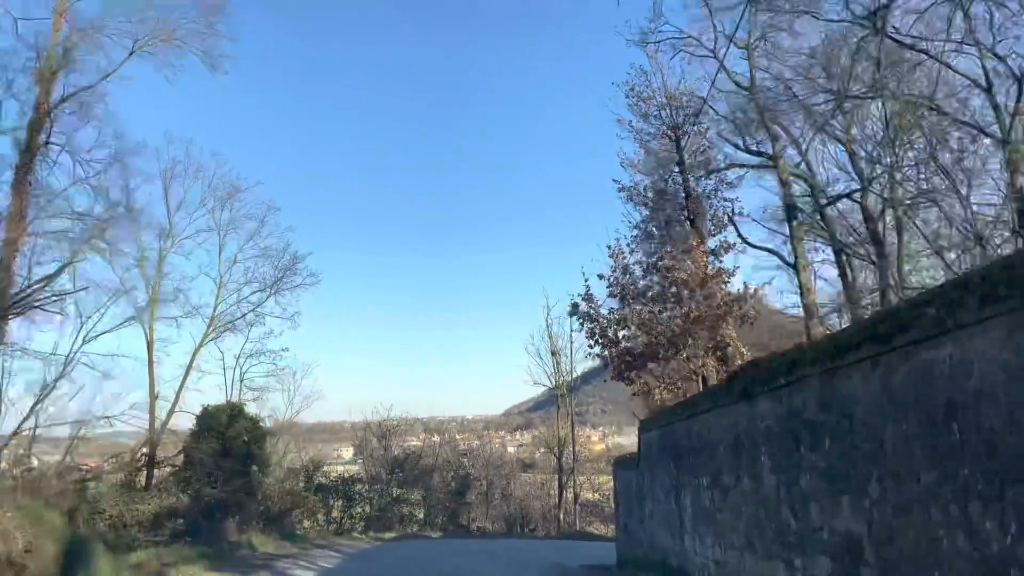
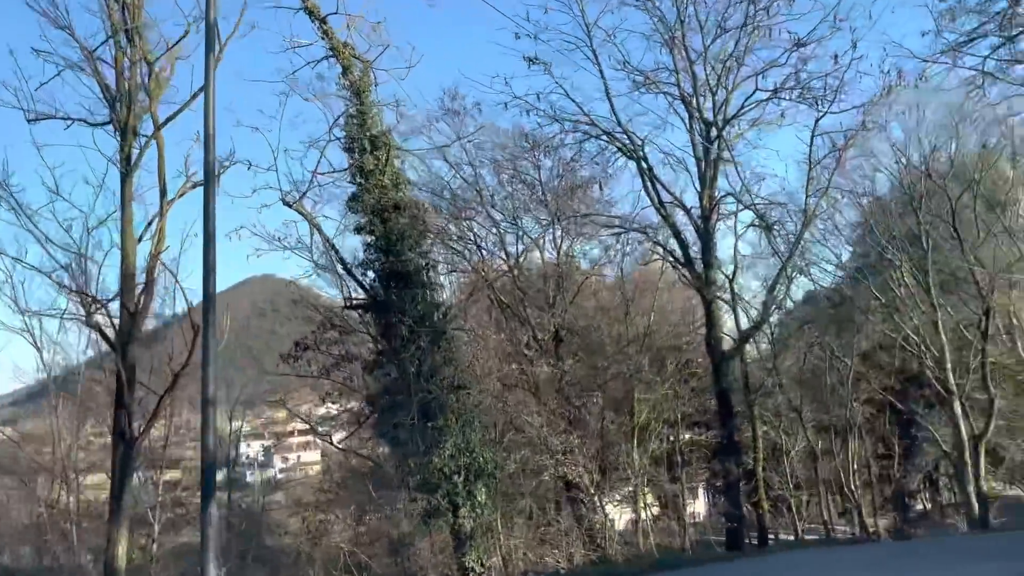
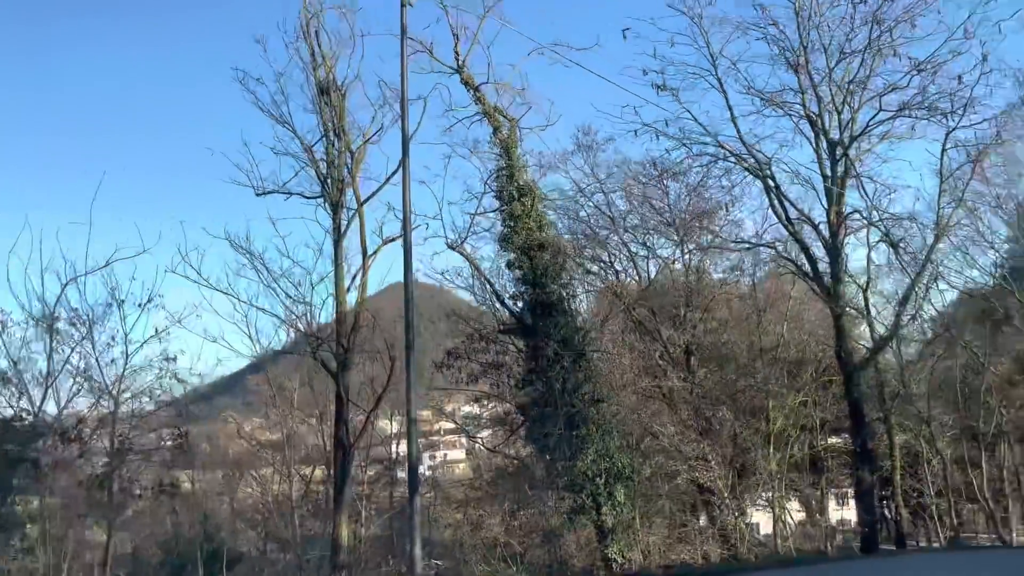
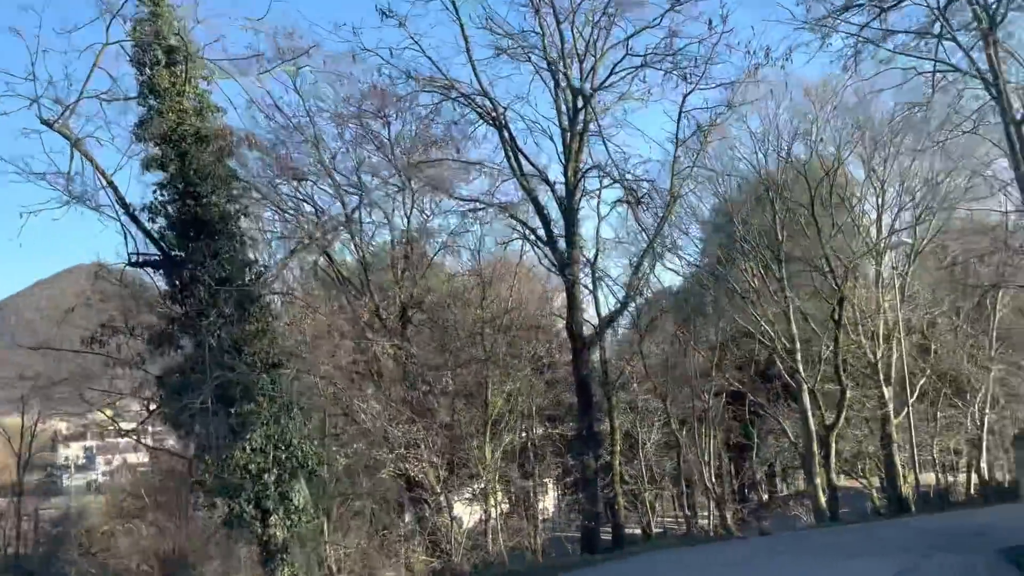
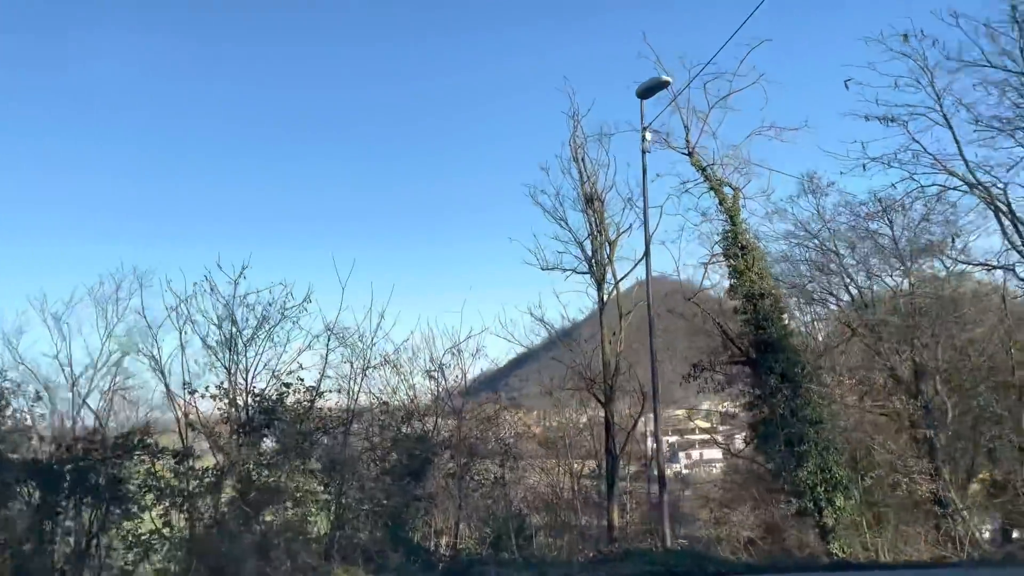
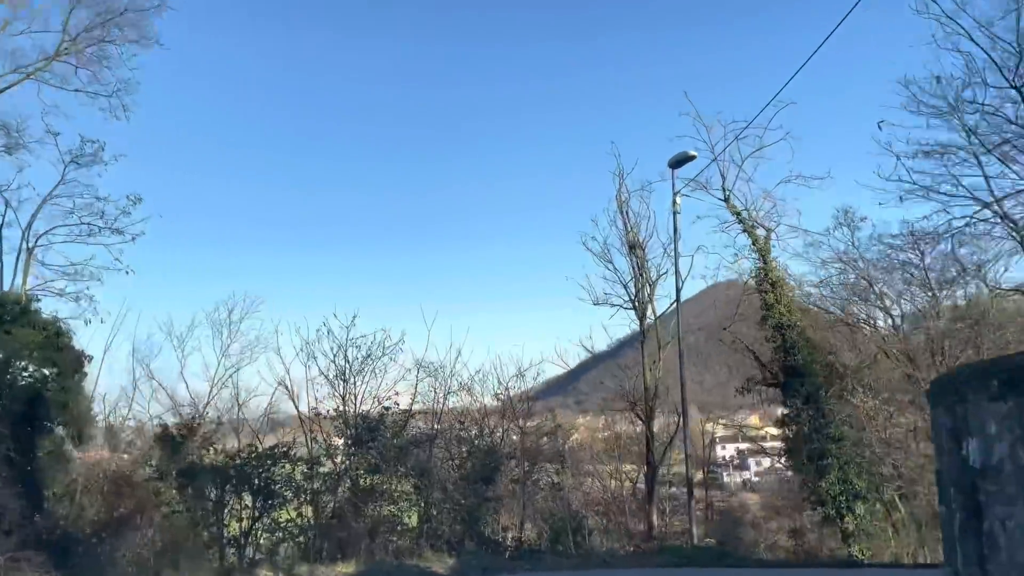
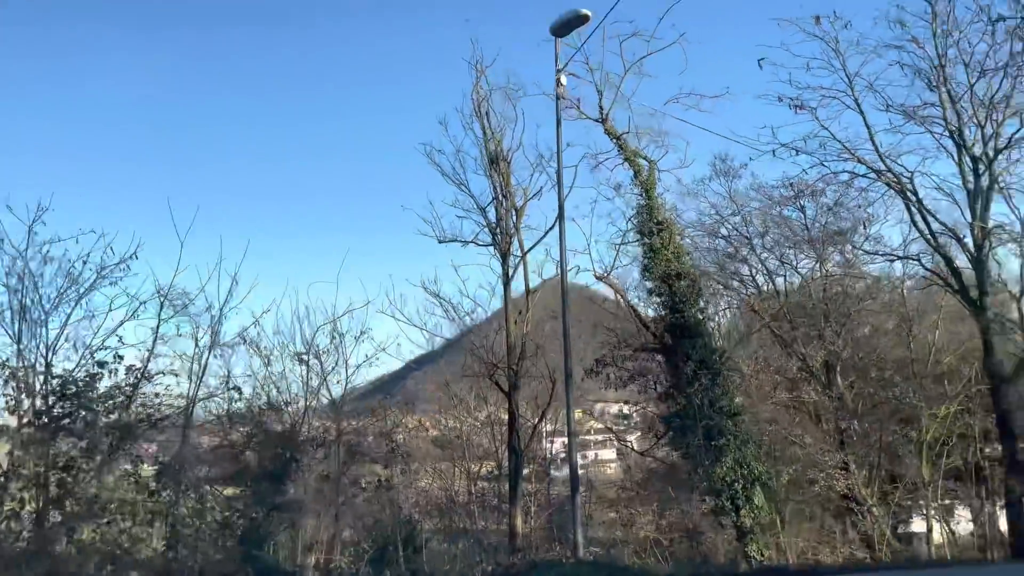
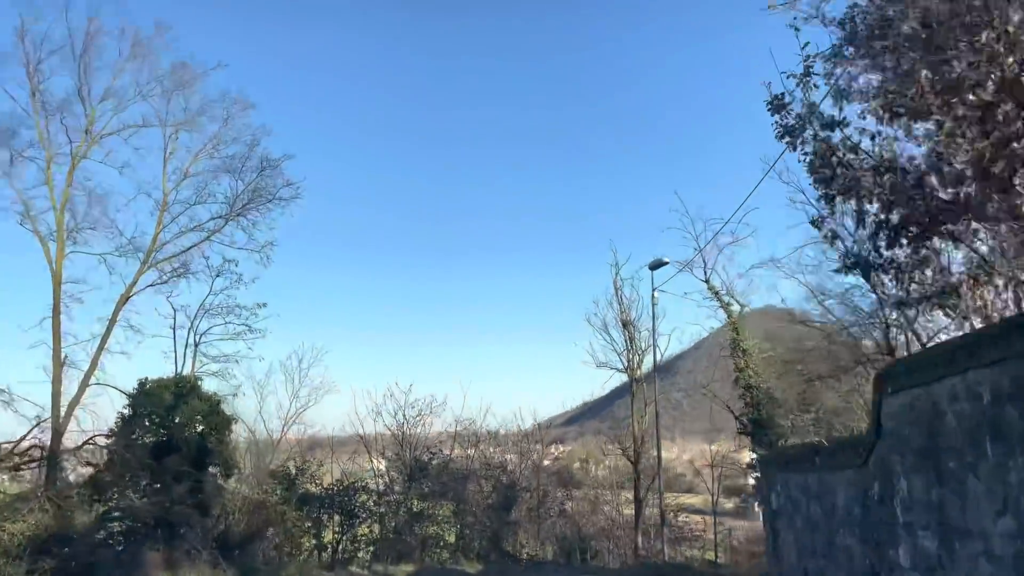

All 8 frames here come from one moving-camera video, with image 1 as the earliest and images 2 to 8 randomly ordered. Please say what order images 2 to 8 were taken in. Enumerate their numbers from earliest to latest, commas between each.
8, 6, 5, 7, 3, 2, 4
